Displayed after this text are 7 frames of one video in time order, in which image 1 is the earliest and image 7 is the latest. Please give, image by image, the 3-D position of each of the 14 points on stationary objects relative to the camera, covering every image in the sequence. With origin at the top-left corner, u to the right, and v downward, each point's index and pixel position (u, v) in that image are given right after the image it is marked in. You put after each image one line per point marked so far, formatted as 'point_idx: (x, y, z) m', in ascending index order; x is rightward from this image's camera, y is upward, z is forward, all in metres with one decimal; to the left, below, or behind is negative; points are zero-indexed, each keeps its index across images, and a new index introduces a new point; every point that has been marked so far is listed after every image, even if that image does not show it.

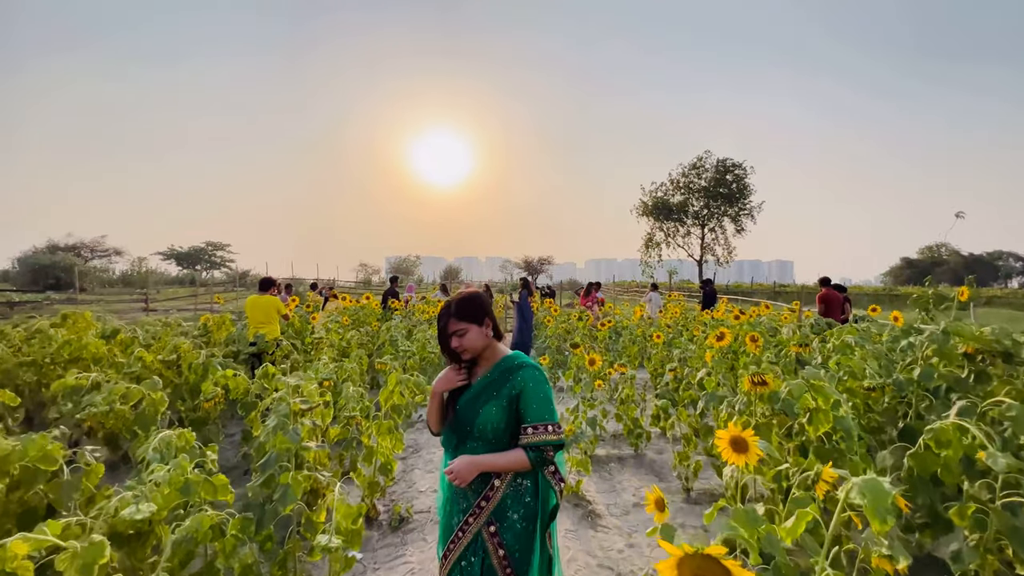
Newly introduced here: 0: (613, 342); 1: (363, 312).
0: (+1.8, -1.0, +8.0) m
1: (-3.0, -0.5, +9.2) m
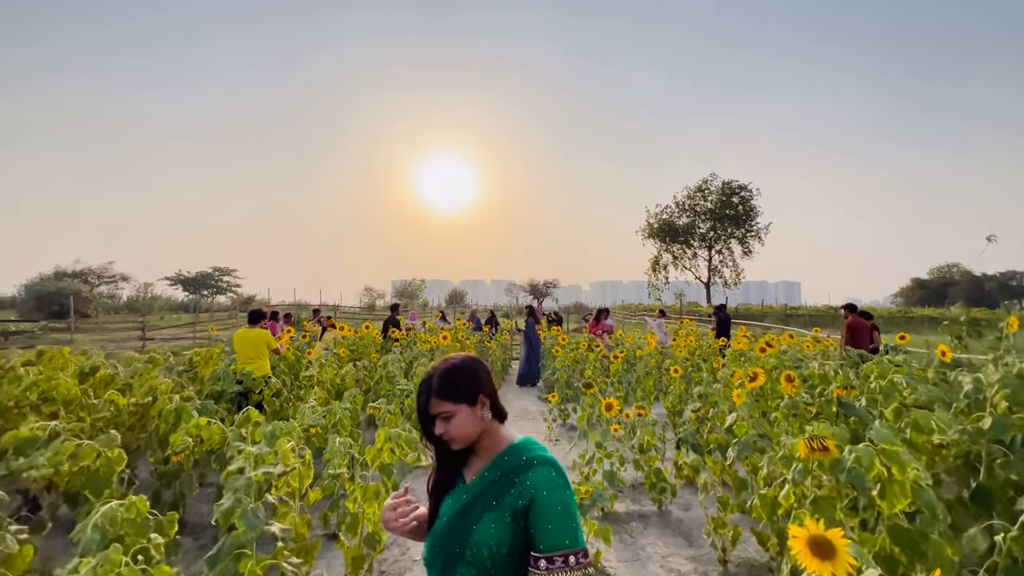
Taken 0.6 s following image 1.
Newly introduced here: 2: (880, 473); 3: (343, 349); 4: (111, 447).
0: (+1.9, -1.4, +7.5) m
1: (-2.9, -1.1, +8.8) m
2: (+1.6, -0.8, +2.0) m
3: (-3.0, -1.1, +8.0) m
4: (-2.6, -1.0, +2.9) m
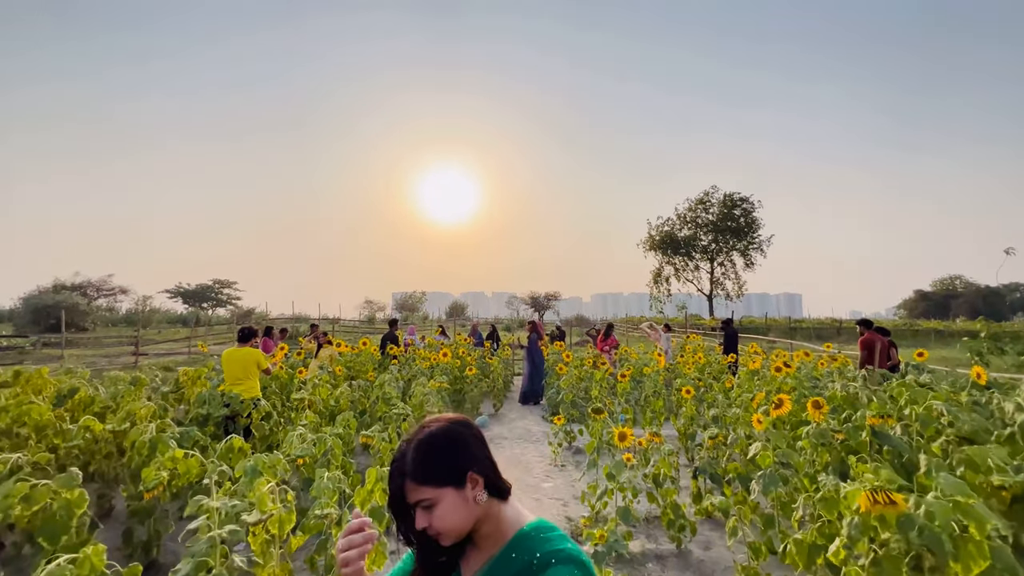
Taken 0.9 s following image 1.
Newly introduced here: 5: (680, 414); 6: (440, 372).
0: (+1.9, -1.7, +7.2) m
1: (-2.9, -1.3, +8.5) m
2: (+1.7, -0.9, +1.7) m
3: (-2.9, -1.4, +7.7) m
4: (-2.6, -1.1, +2.6) m
5: (+2.4, -1.8, +6.4) m
6: (-1.3, -1.5, +8.1) m
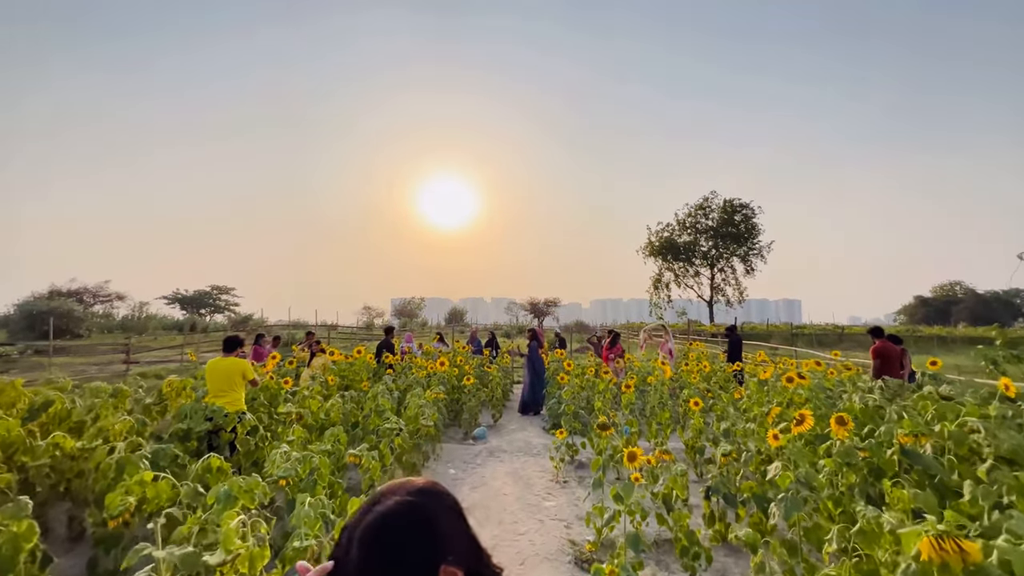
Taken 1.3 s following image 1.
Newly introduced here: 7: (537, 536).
0: (+1.9, -1.8, +6.9) m
1: (-2.9, -1.5, +8.2) m
2: (+1.7, -0.9, +1.4) m
3: (-2.9, -1.5, +7.4) m
4: (-2.6, -1.2, +2.4) m
5: (+2.4, -1.9, +6.1) m
6: (-1.3, -1.6, +7.8) m
7: (+0.2, -2.2, +4.0) m
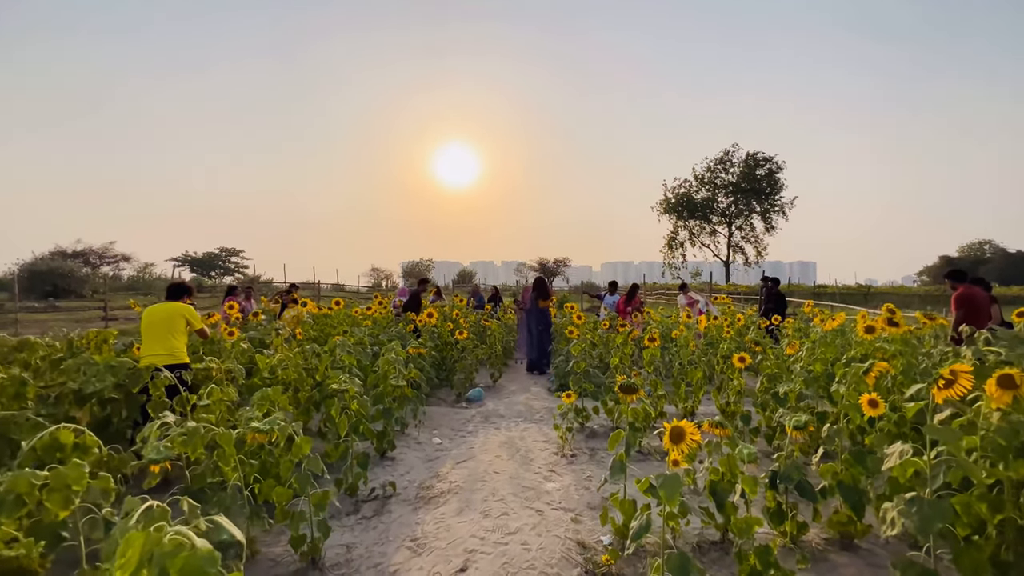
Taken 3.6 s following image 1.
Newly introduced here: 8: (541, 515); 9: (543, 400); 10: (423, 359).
0: (+1.9, -0.9, +5.7) m
1: (-2.9, -0.5, +7.2) m
2: (+1.5, -0.6, +0.2) m
3: (-2.9, -0.6, +6.3) m
4: (-2.7, -0.7, +1.3) m
5: (+2.3, -1.1, +5.0) m
6: (-1.3, -0.7, +6.7) m
7: (+0.1, -1.6, +2.9) m
8: (+0.2, -1.6, +3.2) m
9: (+0.4, -1.6, +6.4) m
10: (-1.2, -0.9, +6.1) m
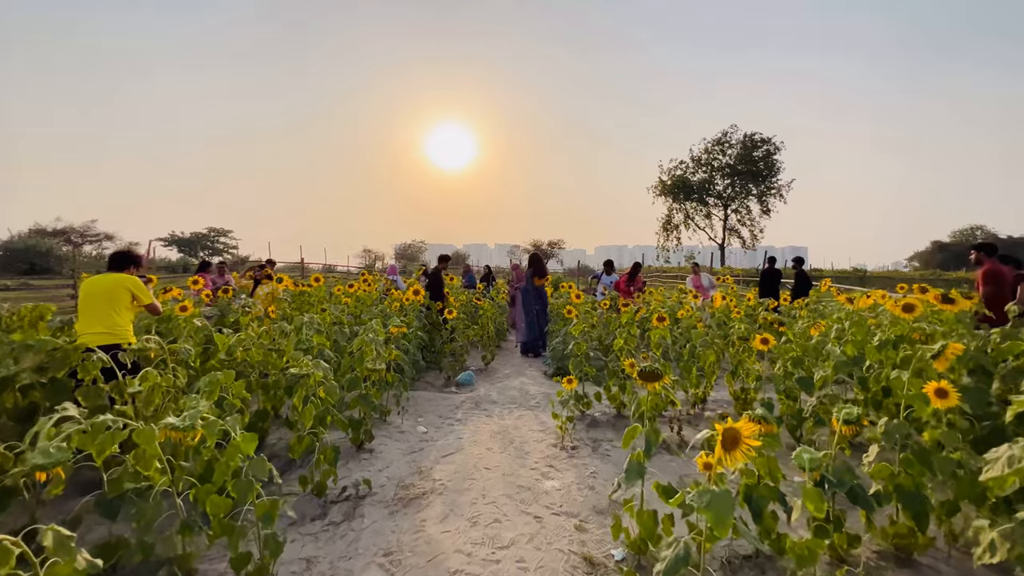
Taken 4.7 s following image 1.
0: (+1.8, -0.7, +5.3) m
1: (-3.0, -0.2, +6.6) m
2: (+1.5, -0.5, -0.3) m
3: (-3.0, -0.3, +5.8) m
4: (-2.7, -0.6, +0.7) m
5: (+2.3, -0.9, +4.5) m
6: (-1.4, -0.4, +6.1) m
7: (+0.1, -1.4, +2.4) m
8: (+0.2, -1.4, +2.7) m
9: (+0.4, -1.3, +5.9) m
10: (-1.3, -0.6, +5.6) m
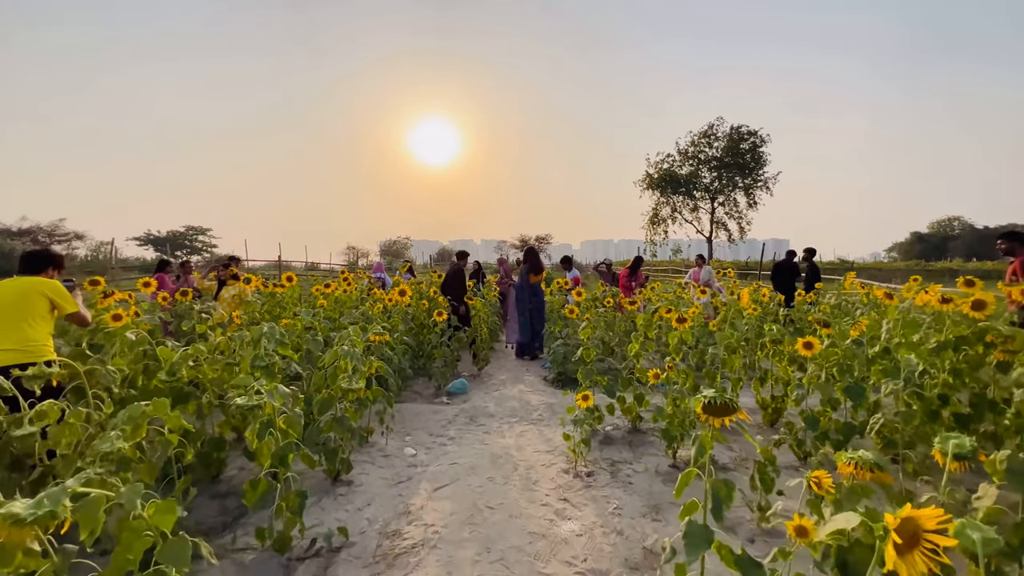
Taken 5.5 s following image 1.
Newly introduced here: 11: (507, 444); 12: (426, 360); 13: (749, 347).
0: (+1.8, -0.6, +4.7) m
1: (-3.0, -0.2, +5.9) m
2: (+1.7, -0.5, -0.8) m
3: (-3.1, -0.3, +5.1) m
4: (-2.6, -0.7, +0.1) m
5: (+2.3, -0.8, +4.0) m
6: (-1.4, -0.4, +5.5) m
7: (+0.2, -1.4, +1.8) m
8: (+0.2, -1.4, +2.1) m
9: (+0.3, -1.2, +5.3) m
10: (-1.3, -0.6, +4.9) m
11: (0.0, -1.3, +3.9) m
12: (-1.1, -1.0, +6.0) m
13: (+2.3, -0.6, +4.4) m
